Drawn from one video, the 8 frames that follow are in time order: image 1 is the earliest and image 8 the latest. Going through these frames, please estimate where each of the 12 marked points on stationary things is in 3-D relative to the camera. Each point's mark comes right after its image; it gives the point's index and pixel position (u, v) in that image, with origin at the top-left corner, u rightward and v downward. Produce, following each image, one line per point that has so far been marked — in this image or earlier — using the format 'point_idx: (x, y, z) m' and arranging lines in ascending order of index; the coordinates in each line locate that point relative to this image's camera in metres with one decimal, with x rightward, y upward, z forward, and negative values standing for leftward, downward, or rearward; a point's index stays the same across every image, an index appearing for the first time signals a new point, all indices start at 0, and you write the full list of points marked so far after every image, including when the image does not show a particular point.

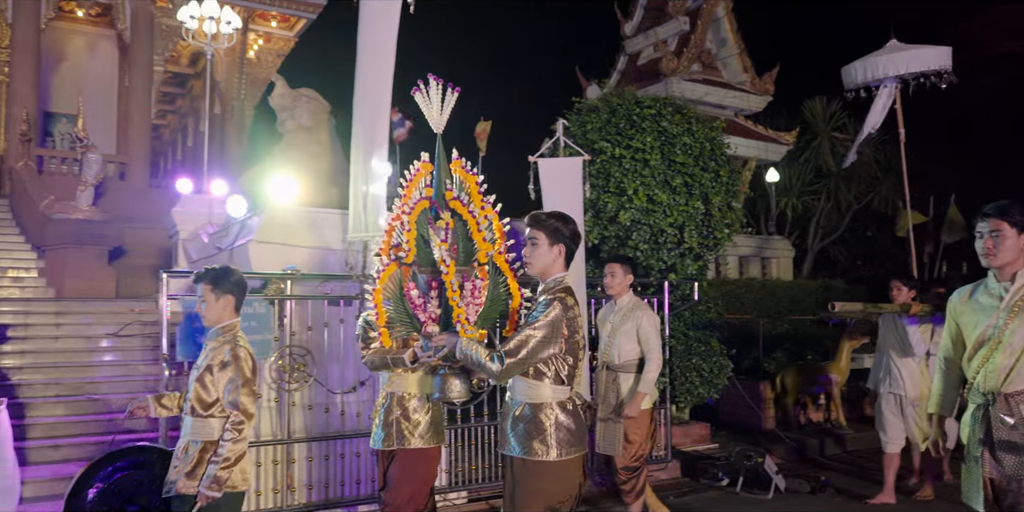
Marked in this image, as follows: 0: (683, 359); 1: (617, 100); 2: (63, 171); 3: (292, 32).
0: (+1.7, -1.0, +8.0) m
1: (+1.1, +1.6, +8.5) m
2: (-9.1, +1.7, +16.3) m
3: (-5.5, +5.6, +20.2) m
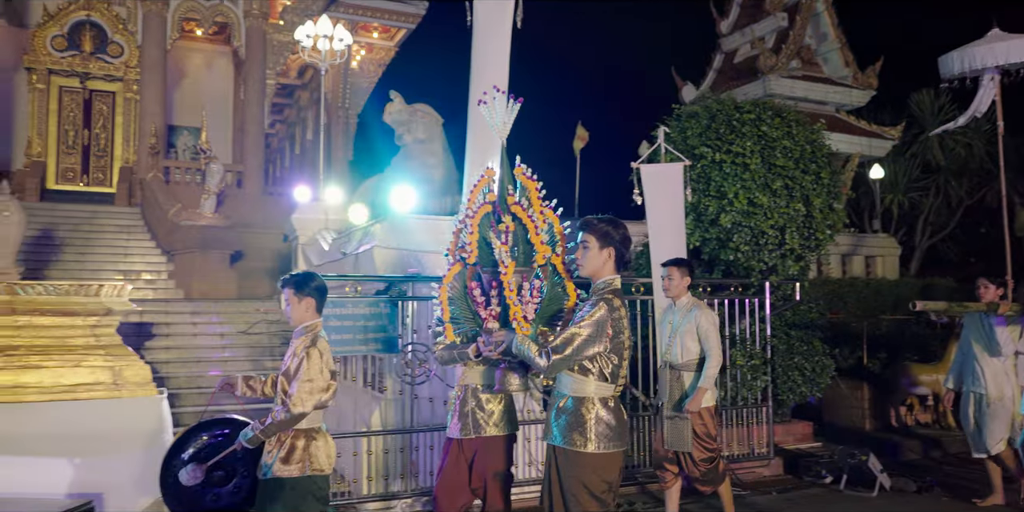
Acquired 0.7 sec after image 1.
0: (+2.7, -1.0, +8.0) m
1: (+2.2, +1.6, +8.6) m
2: (-7.1, +1.7, +17.6) m
3: (-3.1, +5.6, +21.0) m
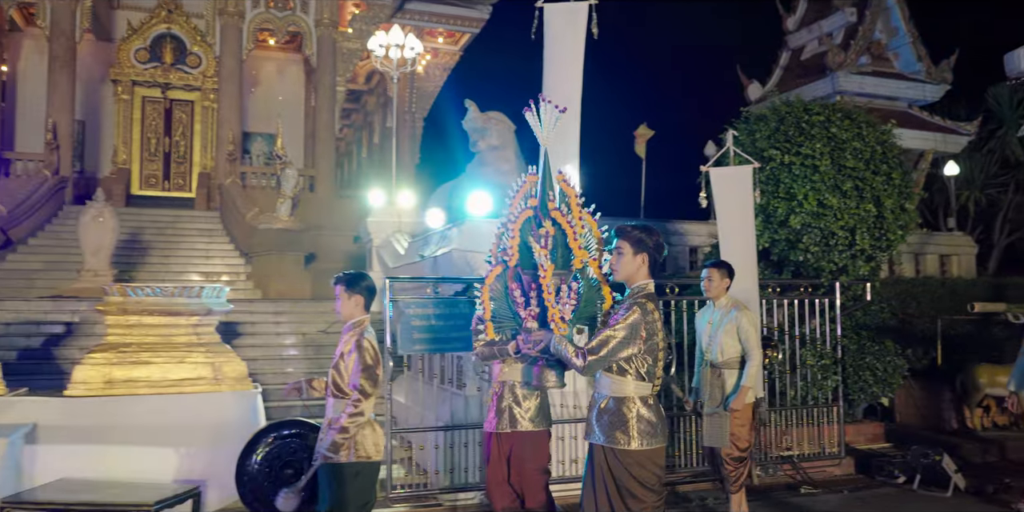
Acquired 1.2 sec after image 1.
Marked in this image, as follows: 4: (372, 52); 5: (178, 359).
0: (+3.4, -1.0, +8.0) m
1: (+2.9, +1.6, +8.6) m
2: (-5.6, +1.6, +18.3) m
3: (-1.4, +5.5, +21.4) m
4: (-2.0, +2.9, +11.5) m
5: (-2.2, -0.7, +5.3) m
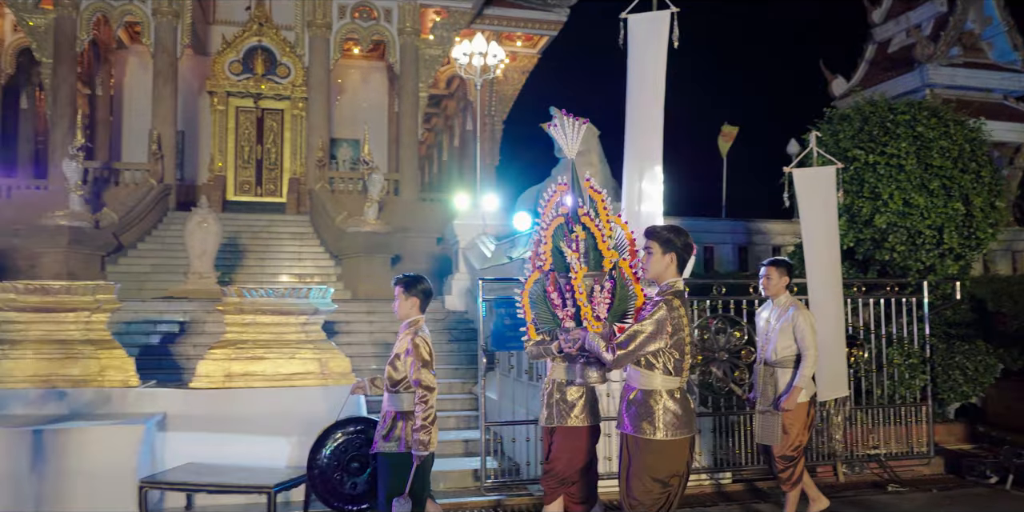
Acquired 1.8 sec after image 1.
0: (+4.2, -1.0, +7.9) m
1: (+3.8, +1.6, +8.5) m
2: (-3.8, +1.6, +19.0) m
3: (+0.6, +5.5, +21.7) m
4: (-0.8, +2.9, +11.8) m
5: (-1.6, -0.7, +5.8) m
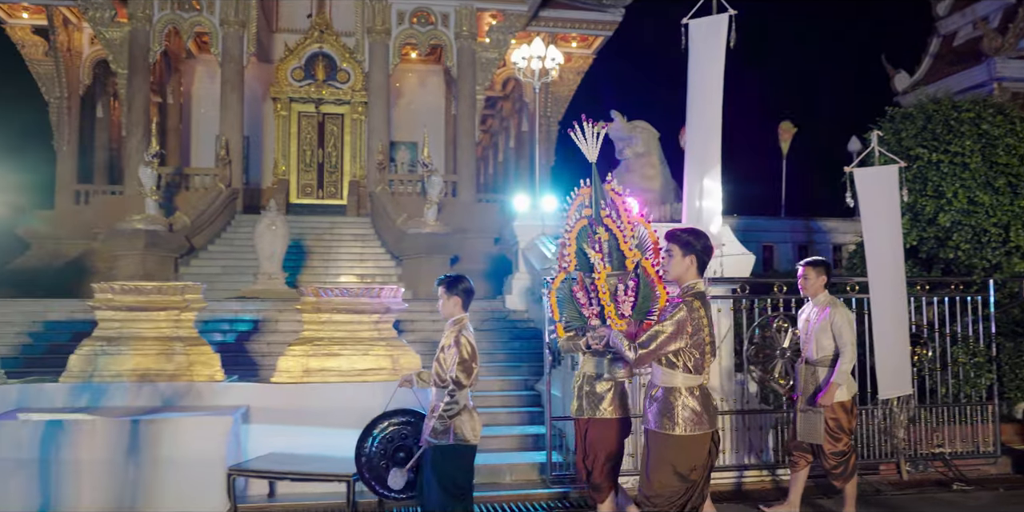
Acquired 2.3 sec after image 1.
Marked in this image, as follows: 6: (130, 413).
0: (+4.8, -1.0, +7.8) m
1: (+4.4, +1.6, +8.5) m
2: (-2.5, +1.6, +19.4) m
3: (+2.1, +5.5, +21.8) m
4: (+0.1, +2.8, +12.1) m
5: (-1.1, -0.7, +6.1) m
6: (-2.6, -1.1, +5.5) m
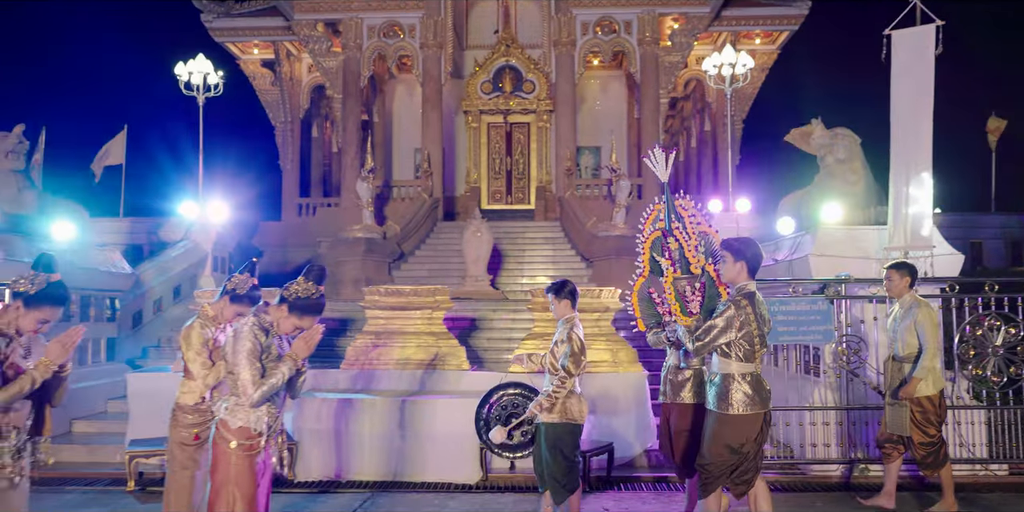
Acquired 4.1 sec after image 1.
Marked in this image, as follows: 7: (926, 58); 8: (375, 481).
0: (+6.8, -0.9, +7.3) m
1: (+6.5, +1.6, +8.0) m
2: (+2.1, +1.5, +20.1) m
3: (+7.0, +5.6, +21.5) m
4: (+3.0, +2.8, +12.5) m
5: (+0.6, -0.8, +6.8) m
6: (-0.9, -1.1, +6.6) m
7: (+3.4, +1.6, +6.7) m
8: (-1.0, -1.7, +6.3) m
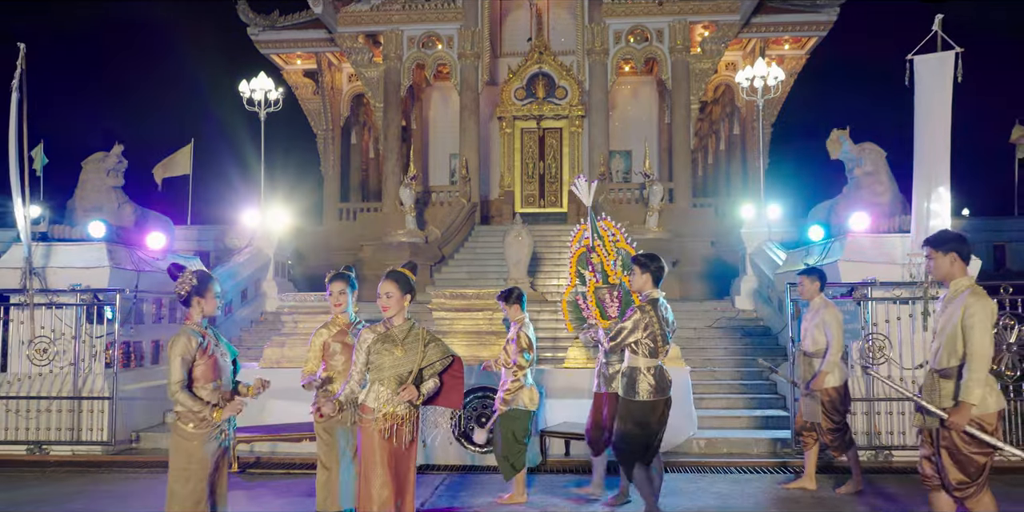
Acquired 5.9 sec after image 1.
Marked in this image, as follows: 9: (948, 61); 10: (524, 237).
0: (+7.3, -1.0, +7.8) m
1: (+7.0, +1.6, +8.5) m
2: (+3.0, +1.5, +20.8) m
3: (+7.9, +5.5, +22.0) m
4: (+3.6, +2.8, +13.1) m
5: (+1.1, -0.8, +7.5) m
6: (-0.4, -1.2, +7.3) m
7: (+3.9, +1.6, +7.3) m
8: (-0.5, -1.8, +7.0) m
9: (+3.9, +1.7, +7.2) m
10: (+0.2, +0.3, +14.7) m
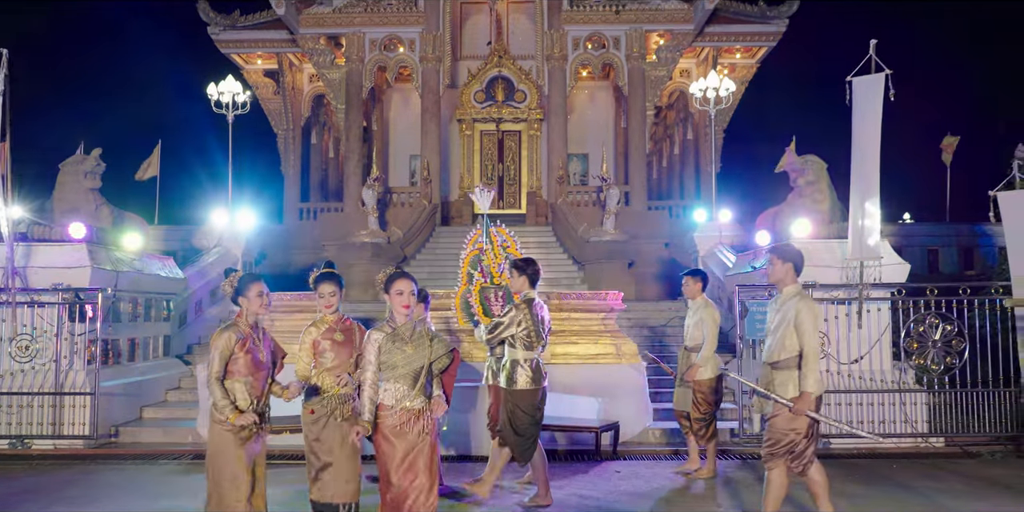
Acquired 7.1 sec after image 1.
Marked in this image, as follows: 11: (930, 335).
0: (+7.0, -1.0, +8.6) m
1: (+6.6, +1.6, +9.3) m
2: (+1.9, +1.4, +21.3) m
3: (+6.8, +5.5, +22.9) m
4: (+3.0, +2.7, +13.7) m
5: (+0.8, -0.8, +8.0) m
6: (-0.7, -1.2, +7.7) m
7: (+3.6, +1.5, +7.9) m
8: (-0.8, -1.8, +7.4) m
9: (+3.6, +1.7, +7.9) m
10: (-0.5, +0.3, +15.2) m
11: (+4.1, -0.8, +7.9) m
